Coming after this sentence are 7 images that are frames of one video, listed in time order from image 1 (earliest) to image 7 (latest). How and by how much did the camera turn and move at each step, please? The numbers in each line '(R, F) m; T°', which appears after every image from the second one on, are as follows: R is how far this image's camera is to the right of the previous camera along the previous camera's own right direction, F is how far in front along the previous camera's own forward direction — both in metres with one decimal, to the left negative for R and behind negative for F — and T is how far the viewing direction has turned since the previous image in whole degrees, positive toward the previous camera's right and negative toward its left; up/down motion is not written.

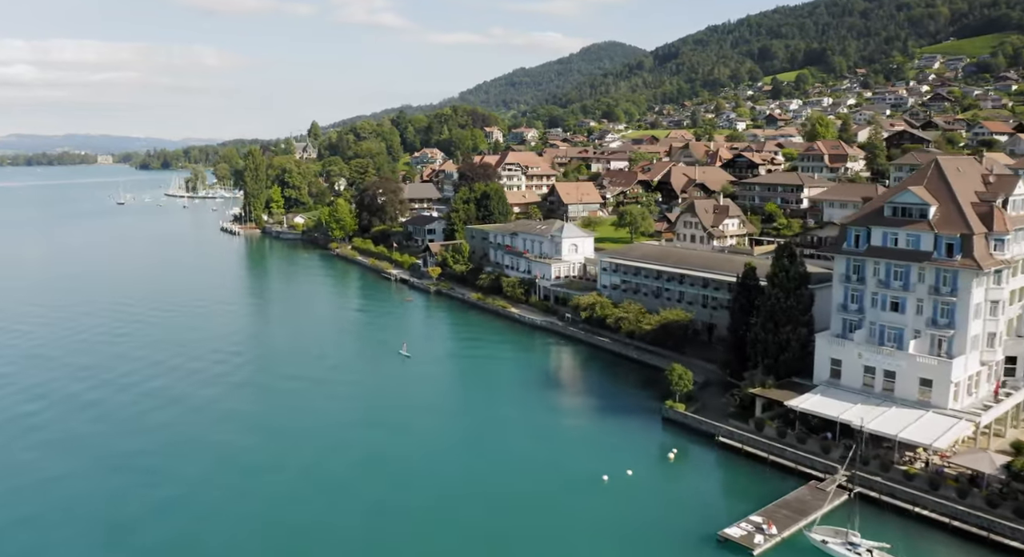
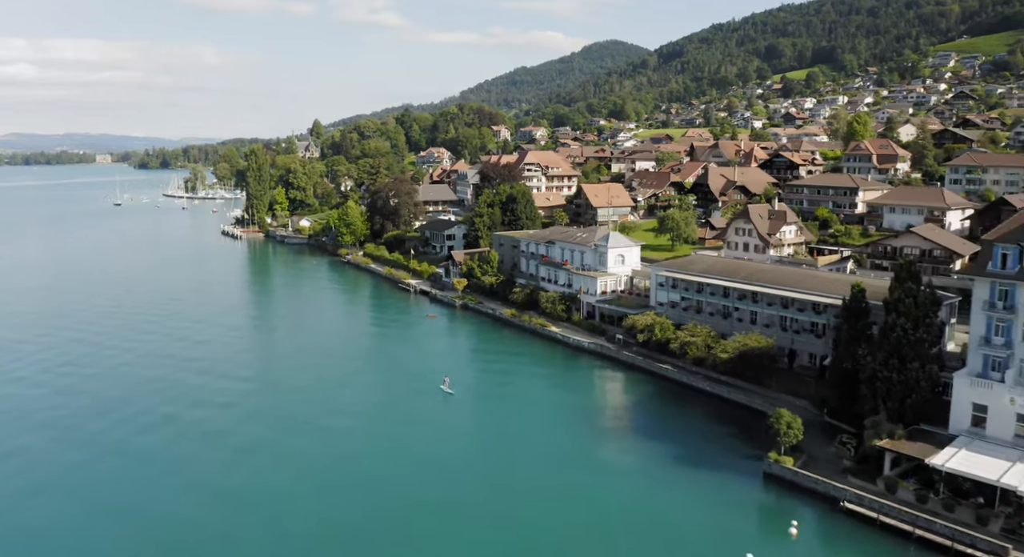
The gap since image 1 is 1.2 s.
(-1.4, +3.6) m; 0°
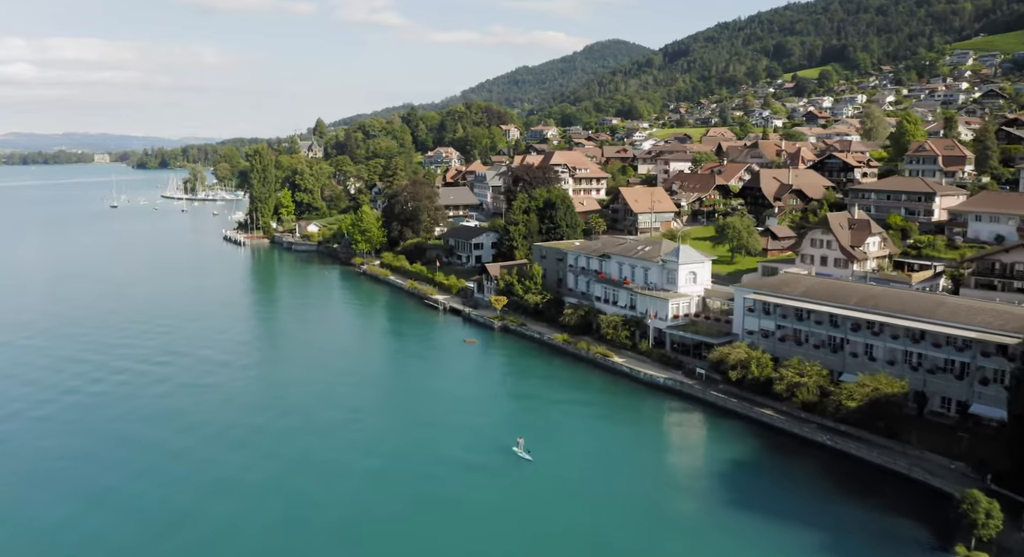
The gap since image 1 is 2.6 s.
(-1.7, +4.1) m; 0°
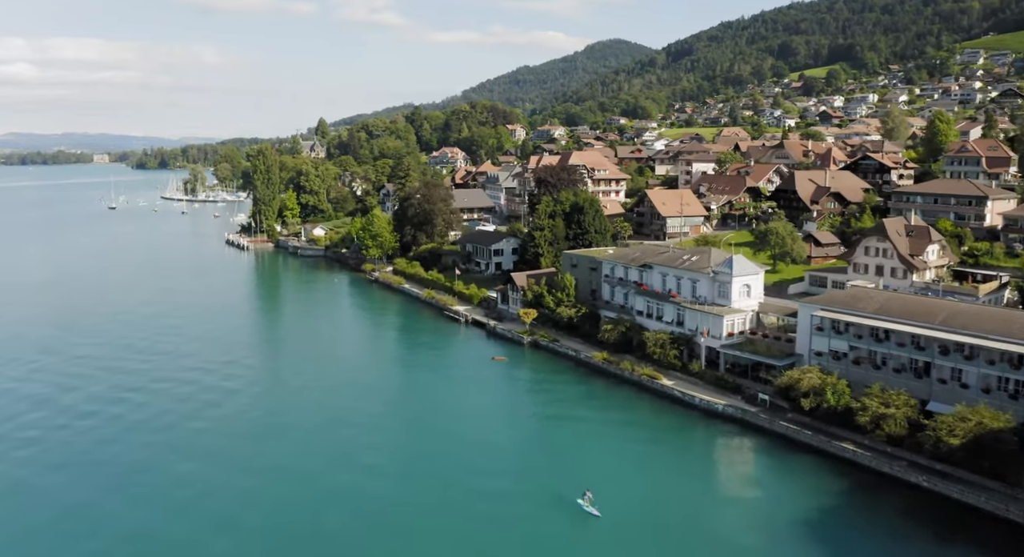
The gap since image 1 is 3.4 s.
(-1.0, +2.3) m; 0°
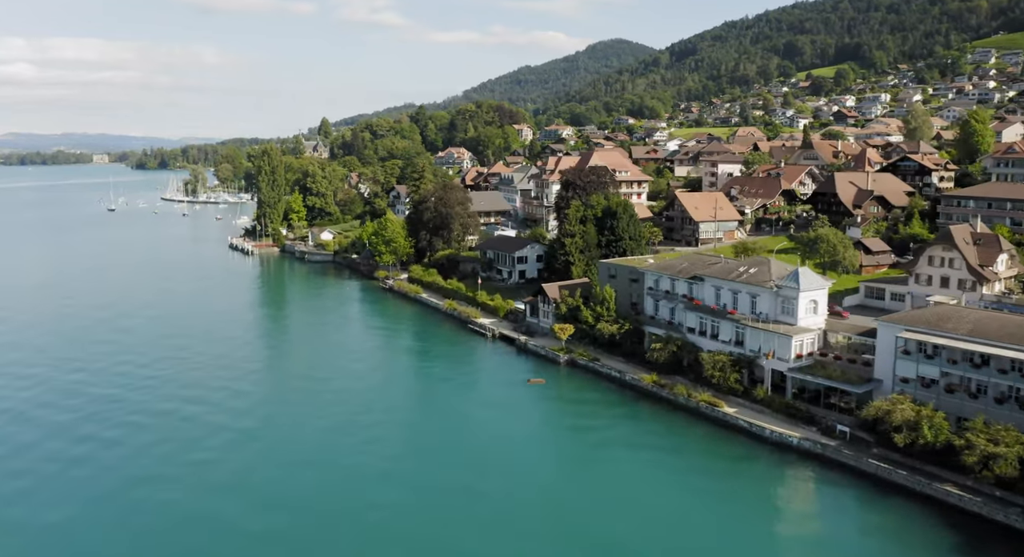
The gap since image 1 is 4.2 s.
(-1.0, +2.2) m; 0°
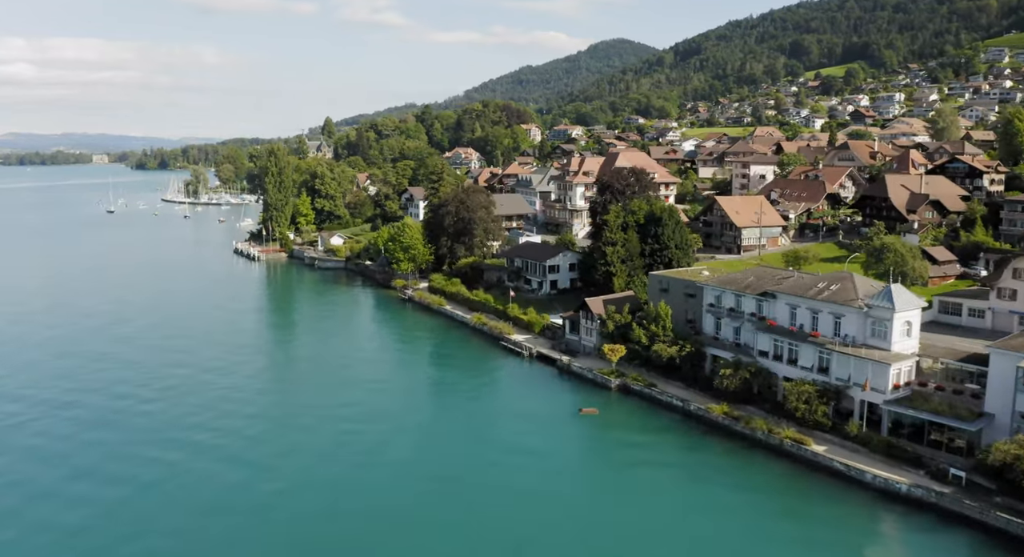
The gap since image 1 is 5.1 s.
(-1.2, +2.4) m; 0°
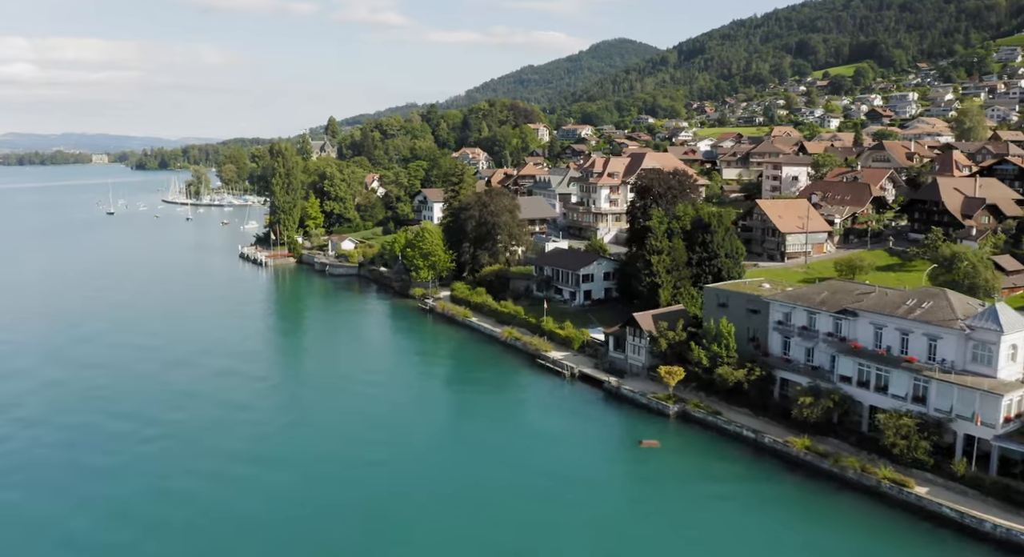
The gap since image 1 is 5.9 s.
(-1.1, +2.1) m; 0°
